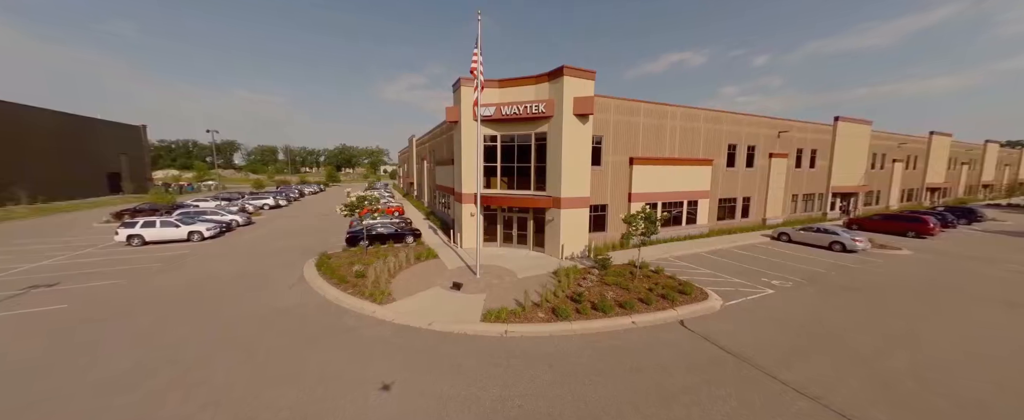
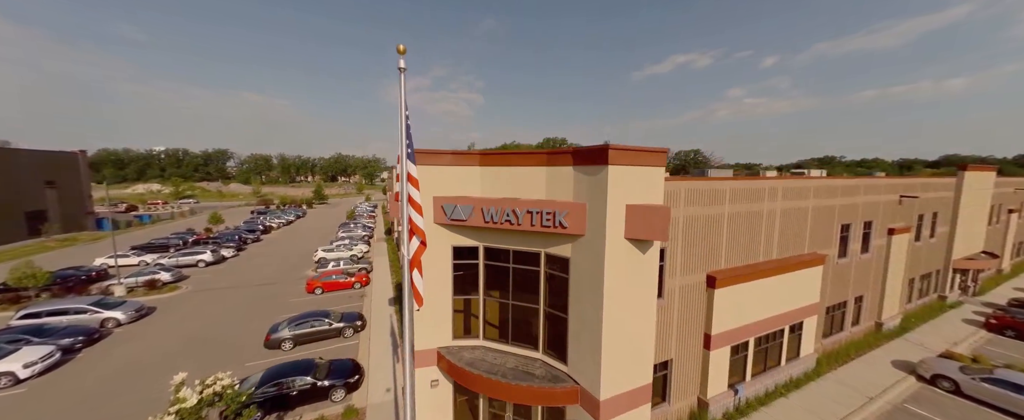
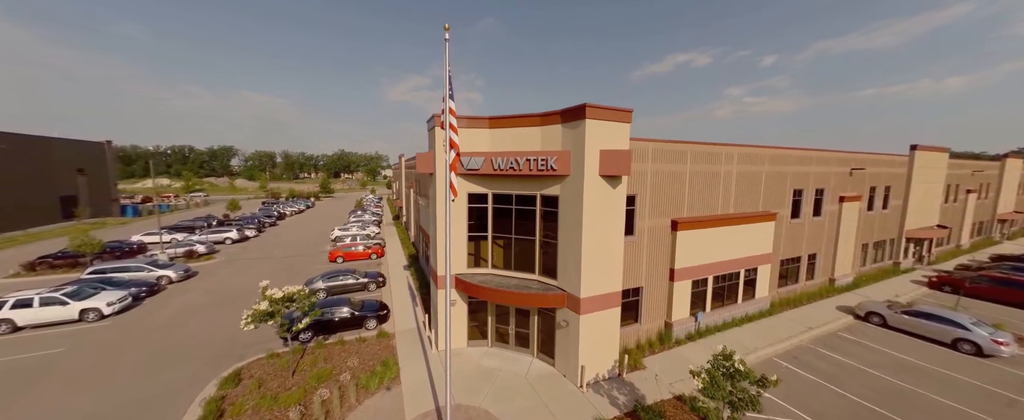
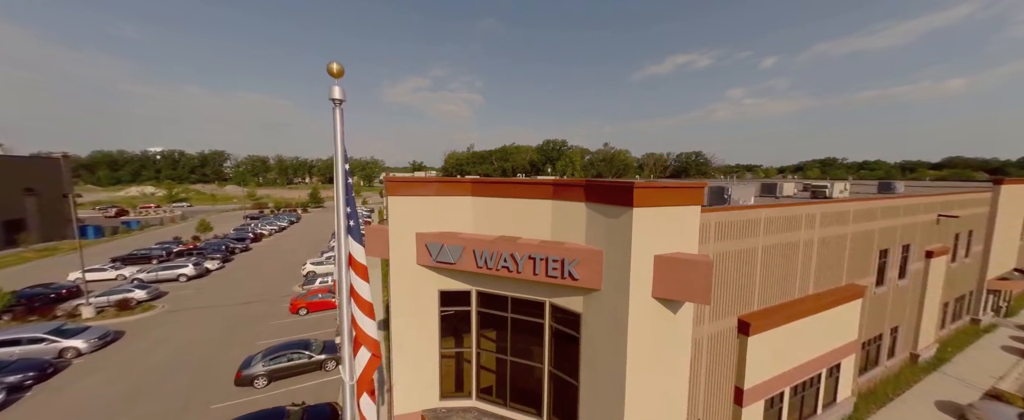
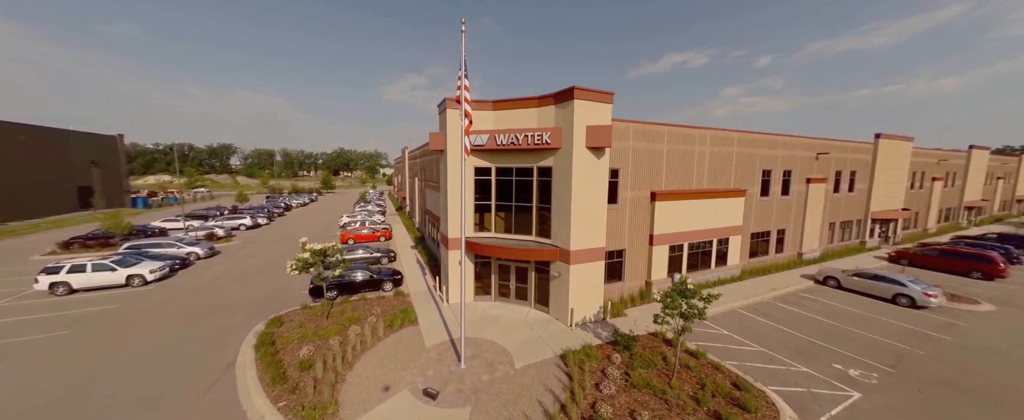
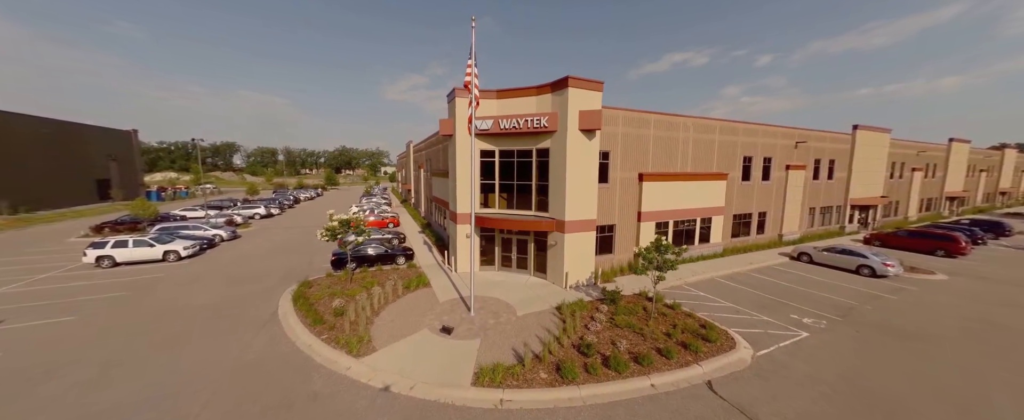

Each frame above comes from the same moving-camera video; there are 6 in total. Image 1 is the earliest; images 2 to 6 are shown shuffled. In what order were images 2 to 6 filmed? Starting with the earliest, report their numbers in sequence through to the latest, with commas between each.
6, 5, 3, 2, 4
